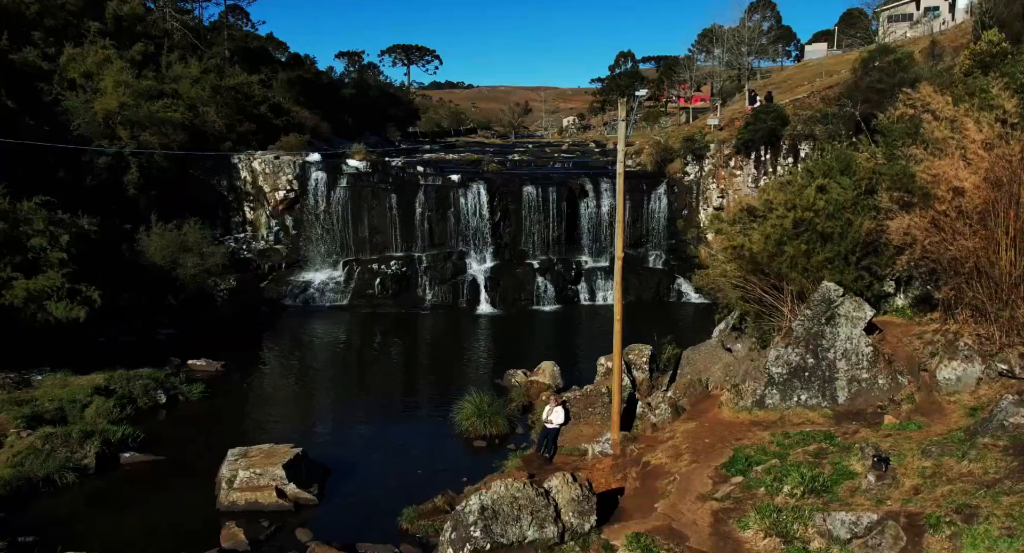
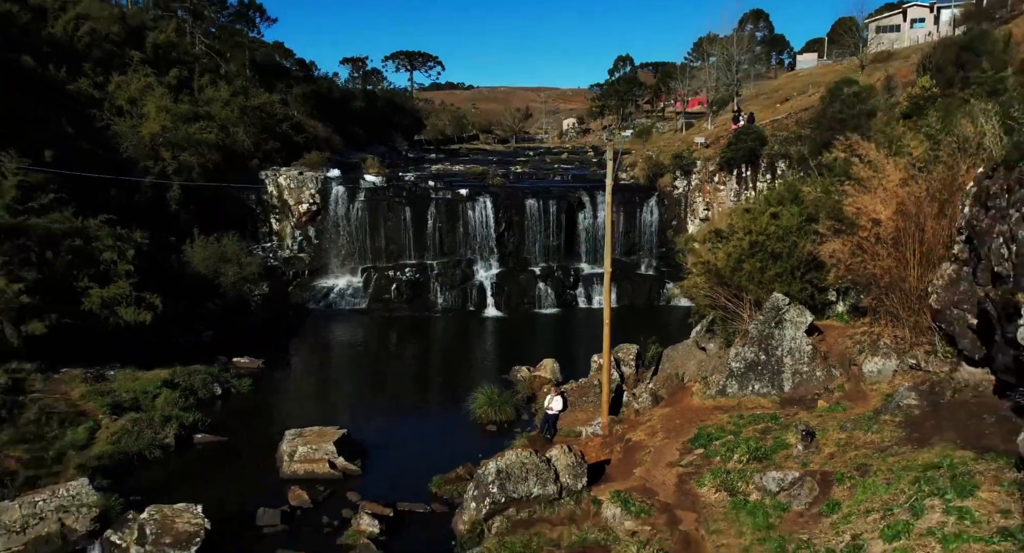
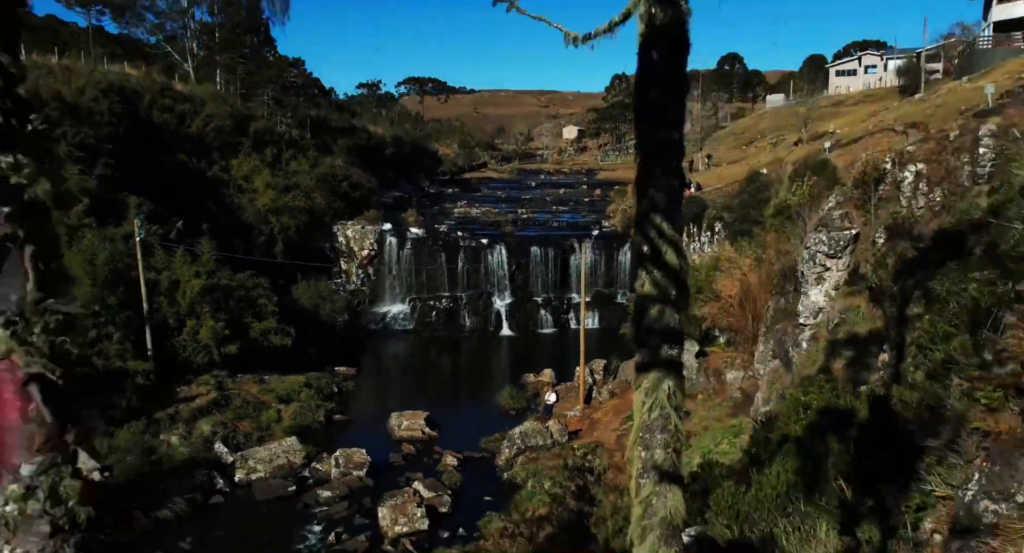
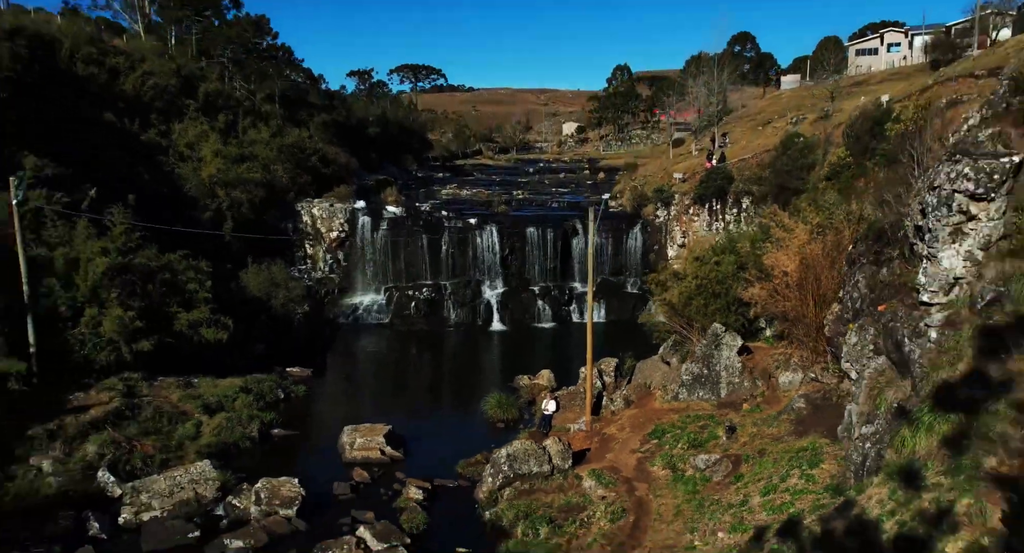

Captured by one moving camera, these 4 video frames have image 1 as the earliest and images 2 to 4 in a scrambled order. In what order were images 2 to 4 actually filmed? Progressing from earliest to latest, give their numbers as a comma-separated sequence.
2, 4, 3
